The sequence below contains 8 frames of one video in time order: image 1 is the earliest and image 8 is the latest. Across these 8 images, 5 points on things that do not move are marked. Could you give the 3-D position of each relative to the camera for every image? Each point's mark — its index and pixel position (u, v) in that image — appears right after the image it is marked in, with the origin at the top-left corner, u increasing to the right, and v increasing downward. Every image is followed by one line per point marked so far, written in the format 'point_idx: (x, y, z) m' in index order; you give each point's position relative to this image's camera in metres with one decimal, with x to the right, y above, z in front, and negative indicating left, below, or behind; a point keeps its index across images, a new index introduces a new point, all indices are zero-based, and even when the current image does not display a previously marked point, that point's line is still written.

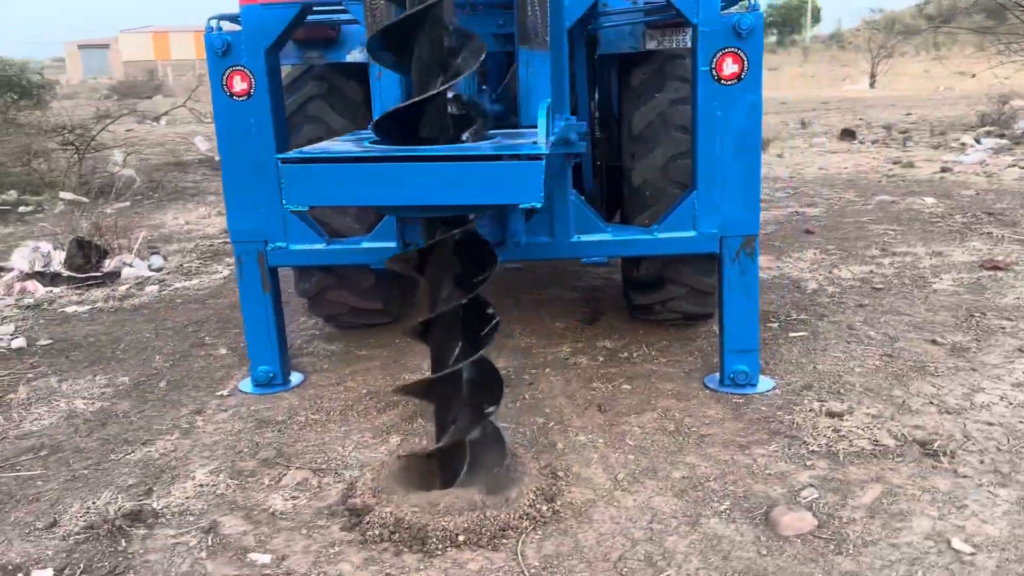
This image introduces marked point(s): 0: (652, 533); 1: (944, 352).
0: (+0.3, -0.6, +2.2) m
1: (+1.6, -0.2, +3.4) m
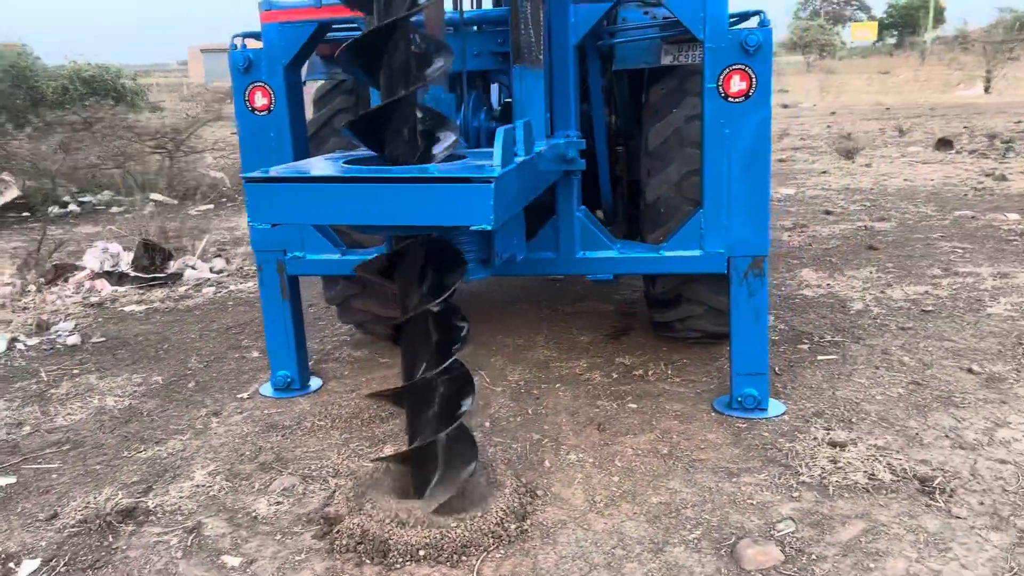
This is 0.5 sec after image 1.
0: (+0.2, -0.6, +2.2) m
1: (+1.6, -0.3, +3.2) m
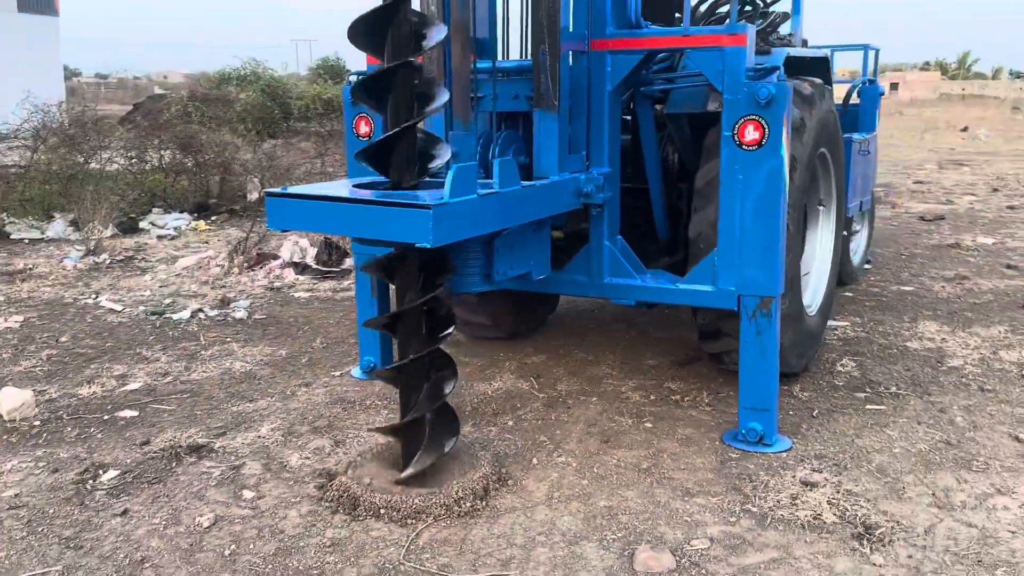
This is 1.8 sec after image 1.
0: (0.0, -0.7, +2.5) m
1: (+1.7, -0.5, +3.1) m
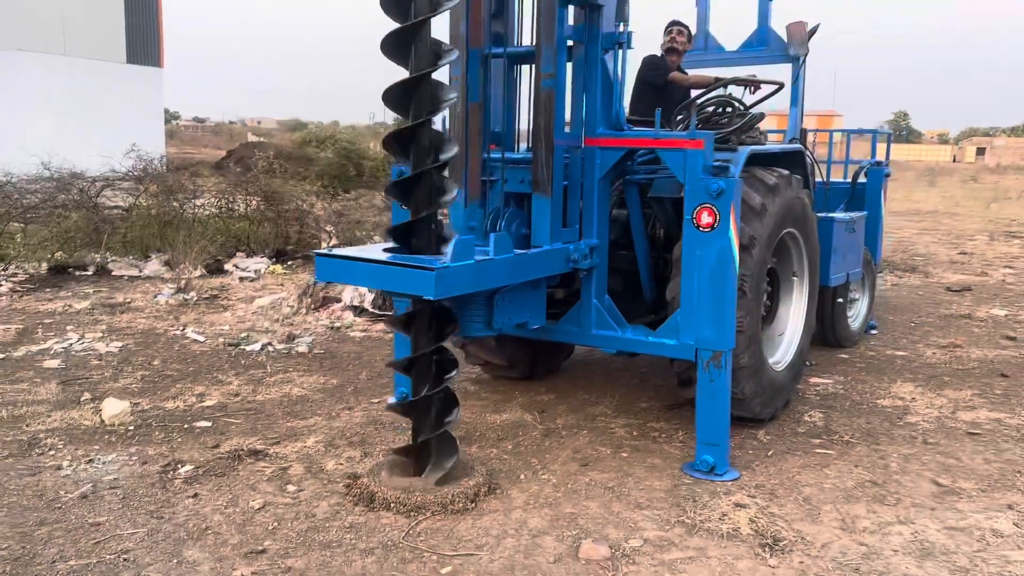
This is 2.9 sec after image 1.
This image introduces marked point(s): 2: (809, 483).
0: (0.0, -0.8, +3.2) m
1: (+1.7, -0.8, +3.7) m
2: (+1.2, -0.8, +3.7) m
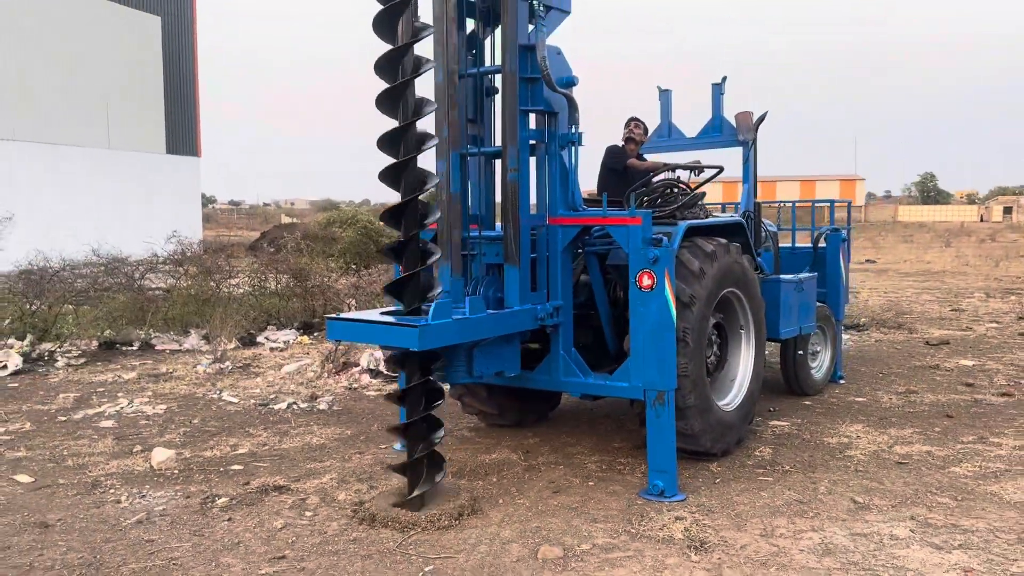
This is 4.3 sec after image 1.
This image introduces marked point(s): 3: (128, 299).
0: (-0.1, -1.1, +3.9) m
1: (+1.6, -1.0, +4.3) m
2: (+1.1, -1.0, +4.4) m
3: (-4.2, -0.1, +10.1) m
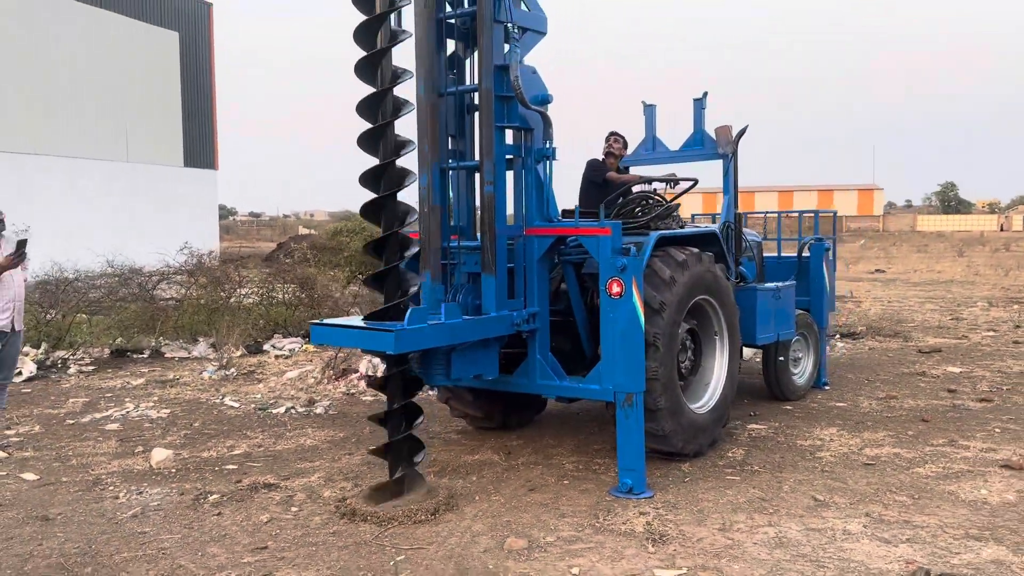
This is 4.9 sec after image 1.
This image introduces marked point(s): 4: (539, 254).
0: (-0.3, -1.1, +4.1) m
1: (+1.4, -1.1, +4.5) m
2: (+1.0, -1.1, +4.6) m
3: (-4.2, -0.2, +10.4) m
4: (+0.1, +0.2, +4.9) m
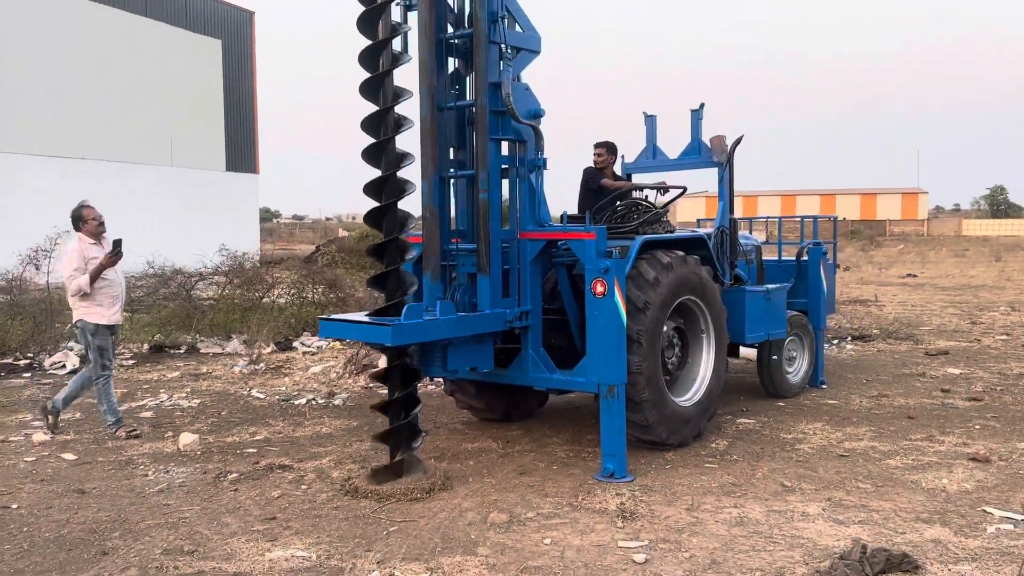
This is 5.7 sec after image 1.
0: (-0.4, -1.1, +4.5) m
1: (+1.4, -1.1, +4.8) m
2: (+0.9, -1.1, +4.9) m
3: (-4.0, -0.2, +11.0) m
4: (+0.1, +0.2, +5.3) m
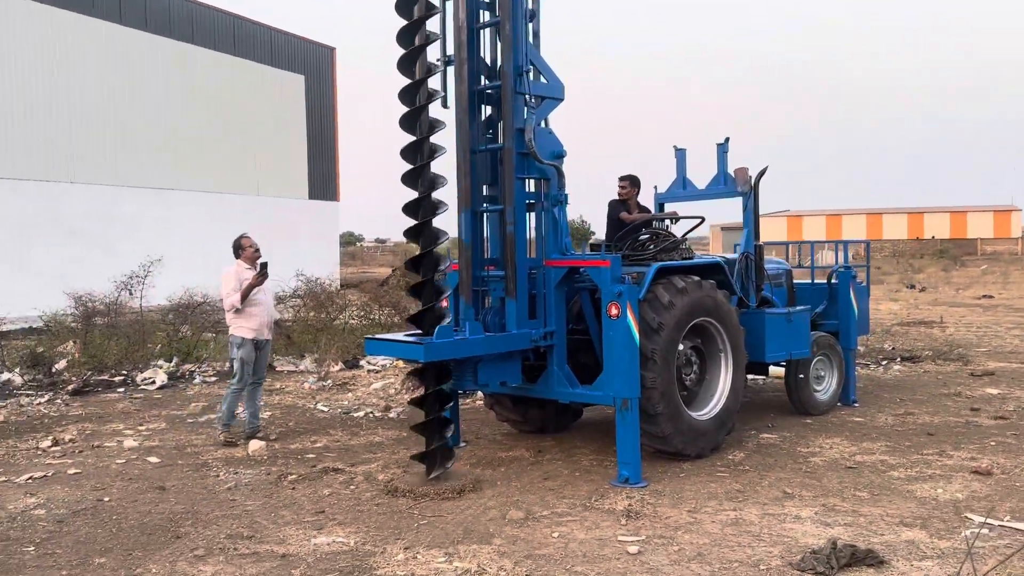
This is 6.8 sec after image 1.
0: (-0.2, -1.2, +5.1) m
1: (+1.5, -1.2, +5.3) m
2: (+1.1, -1.2, +5.4) m
3: (-3.3, -0.5, +11.9) m
4: (+0.3, 0.0, +5.8) m
